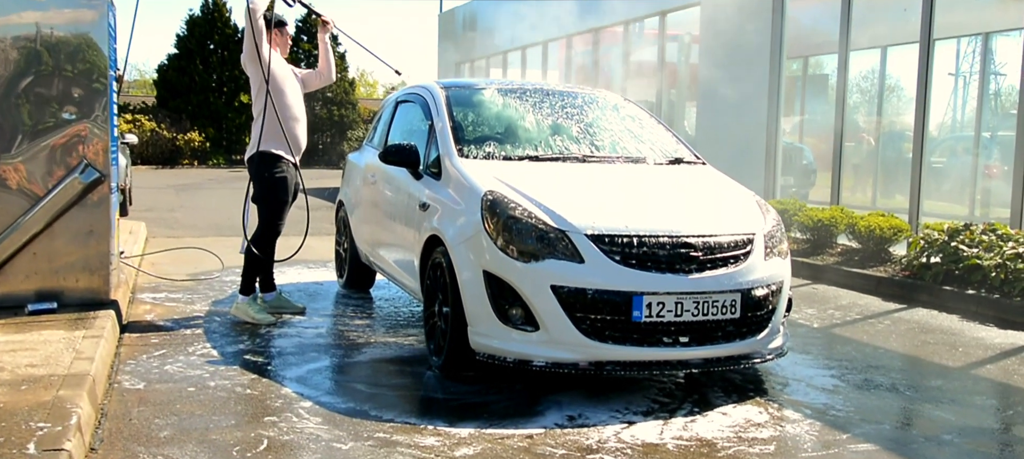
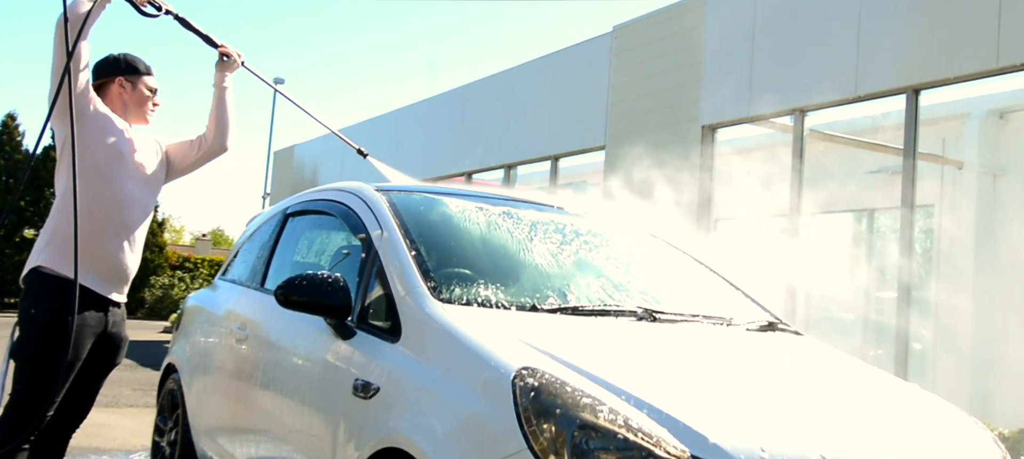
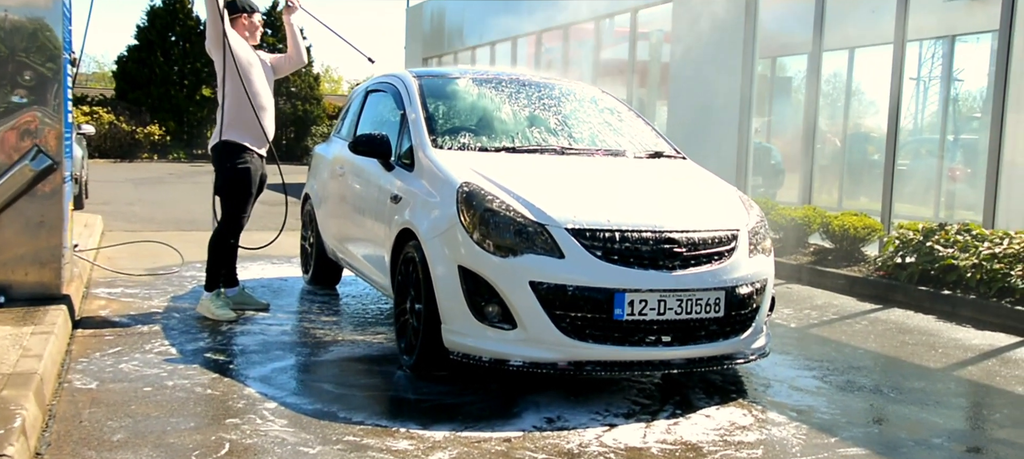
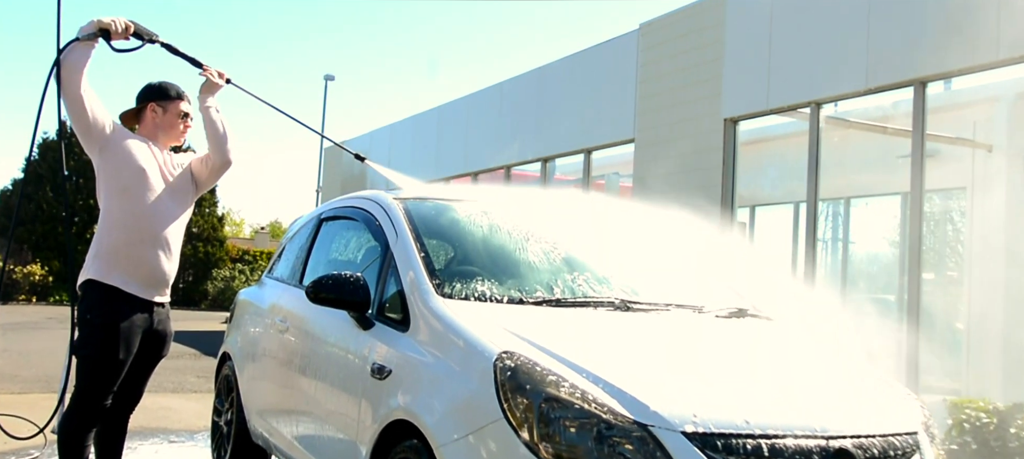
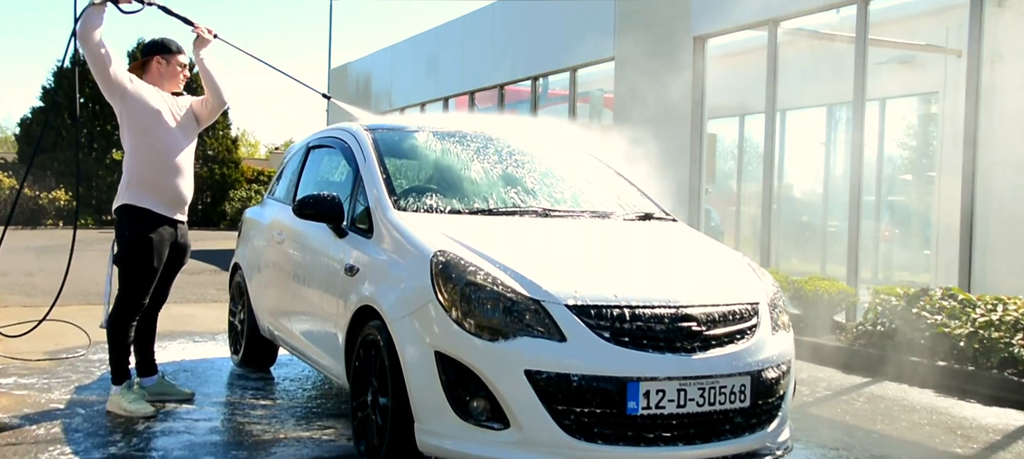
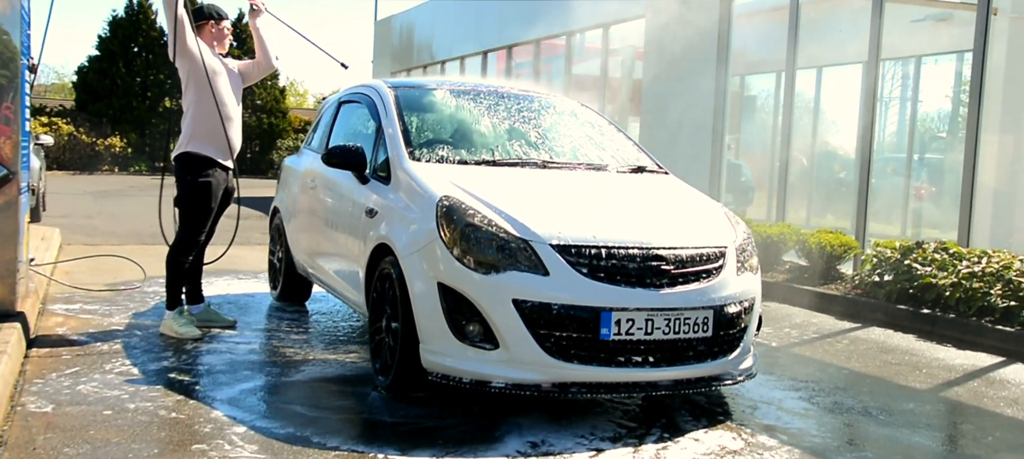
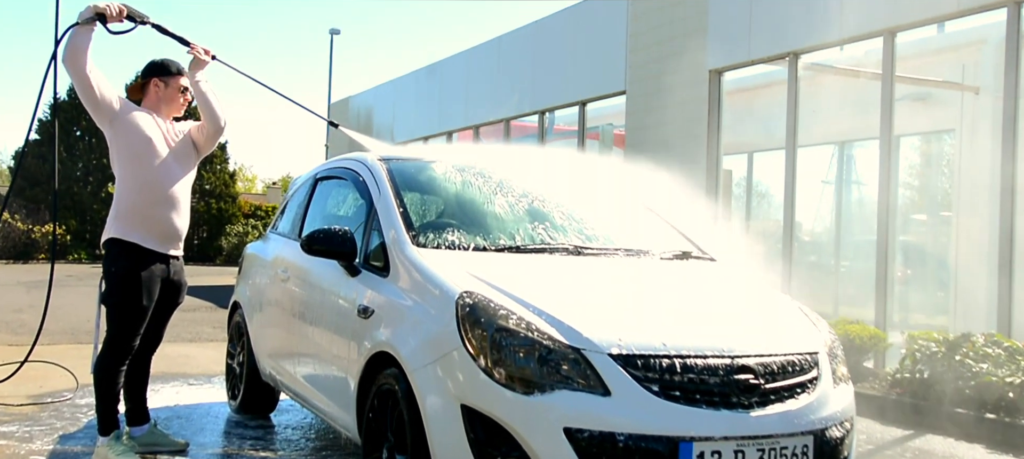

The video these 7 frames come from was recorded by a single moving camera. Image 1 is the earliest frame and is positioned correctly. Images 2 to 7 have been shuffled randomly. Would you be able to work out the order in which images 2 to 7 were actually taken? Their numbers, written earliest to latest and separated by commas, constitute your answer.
3, 6, 5, 7, 4, 2
